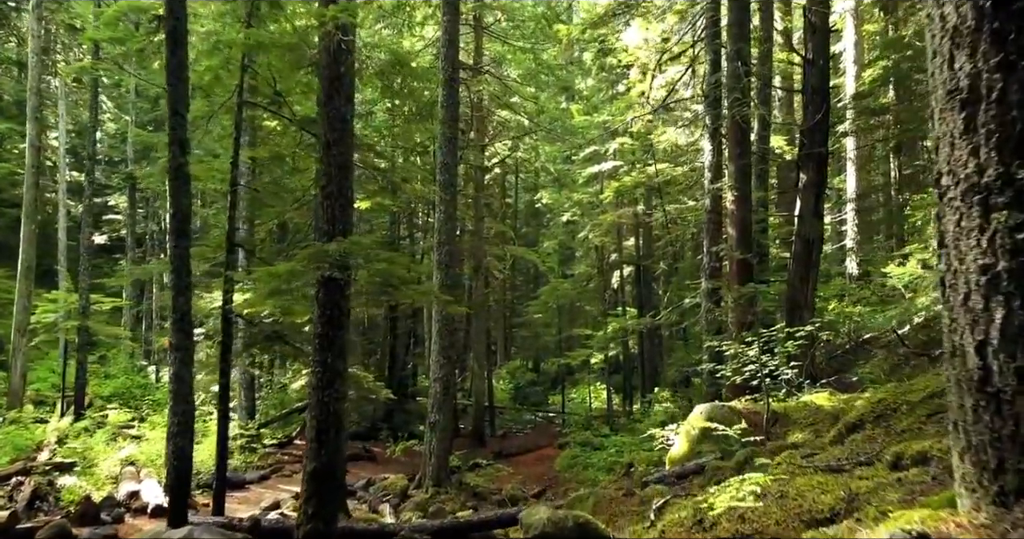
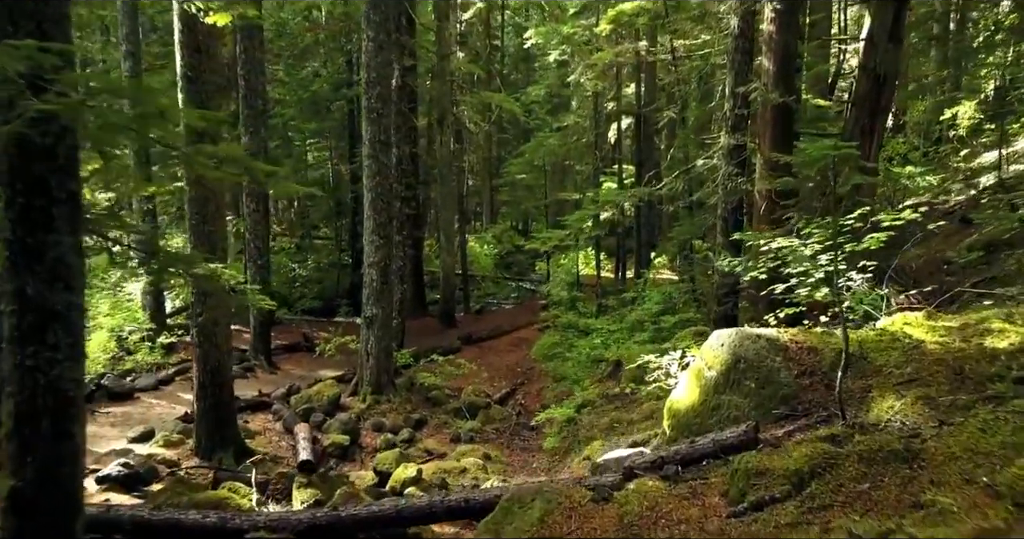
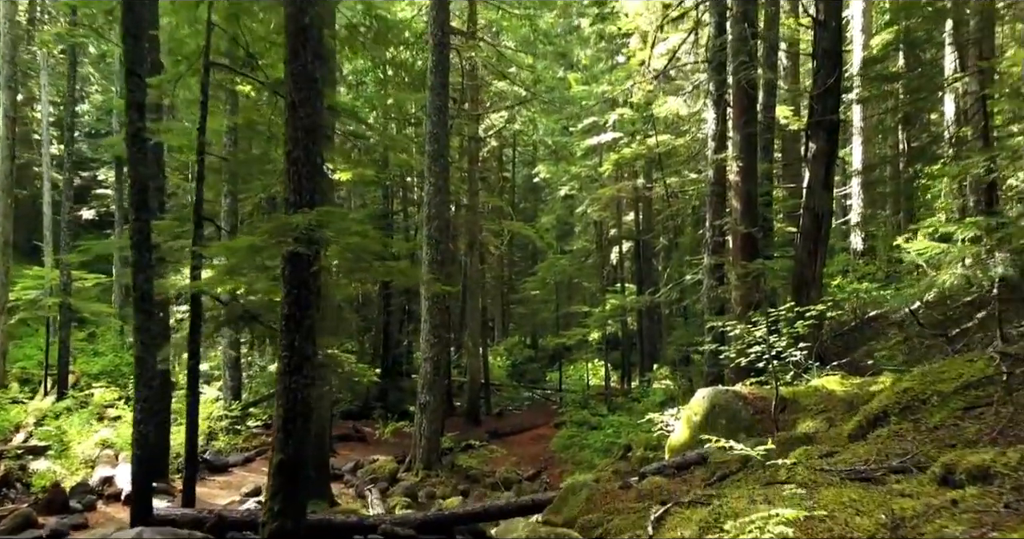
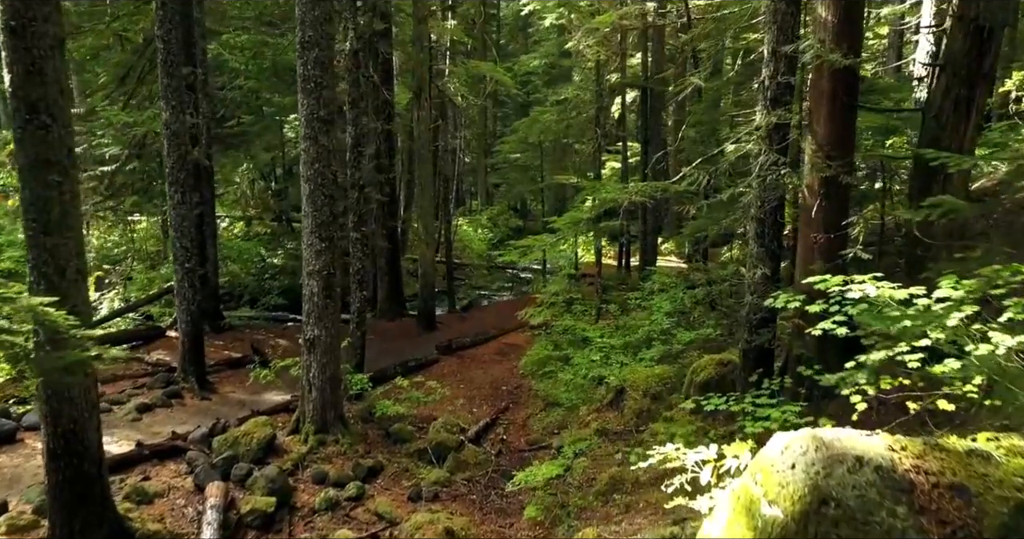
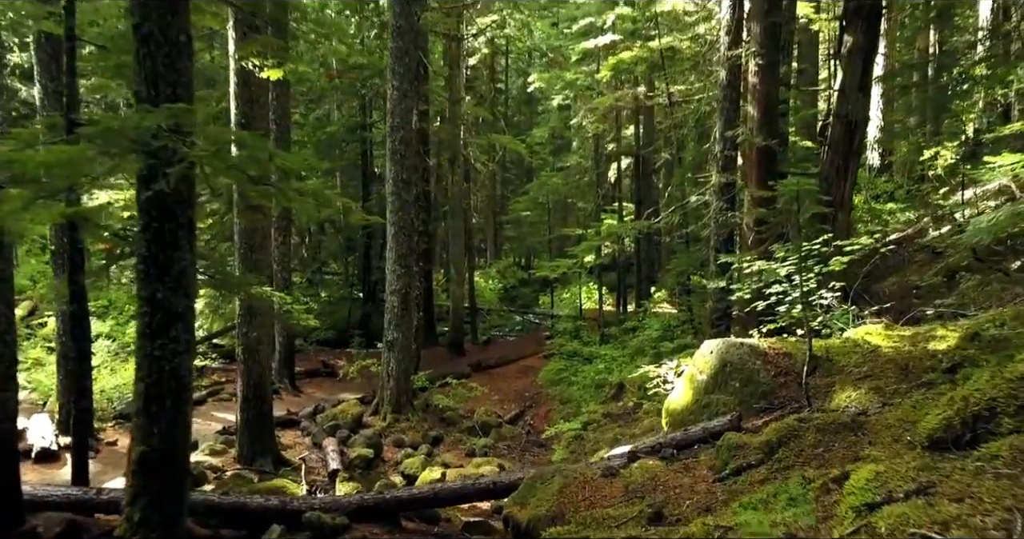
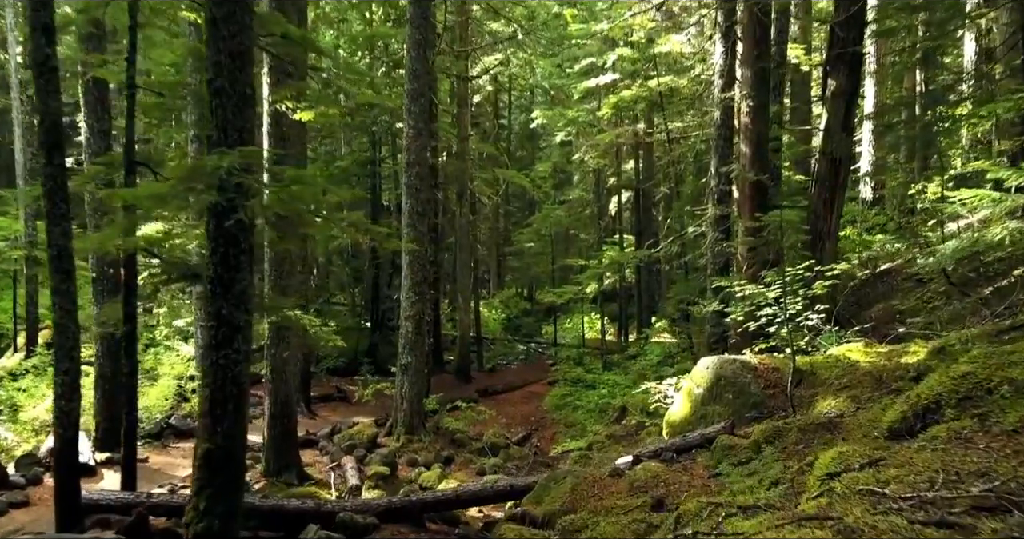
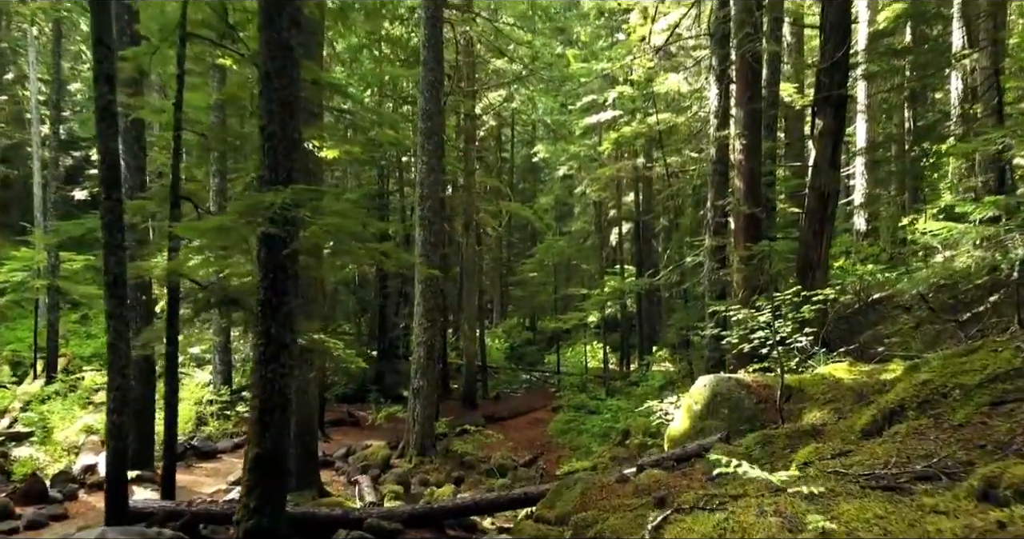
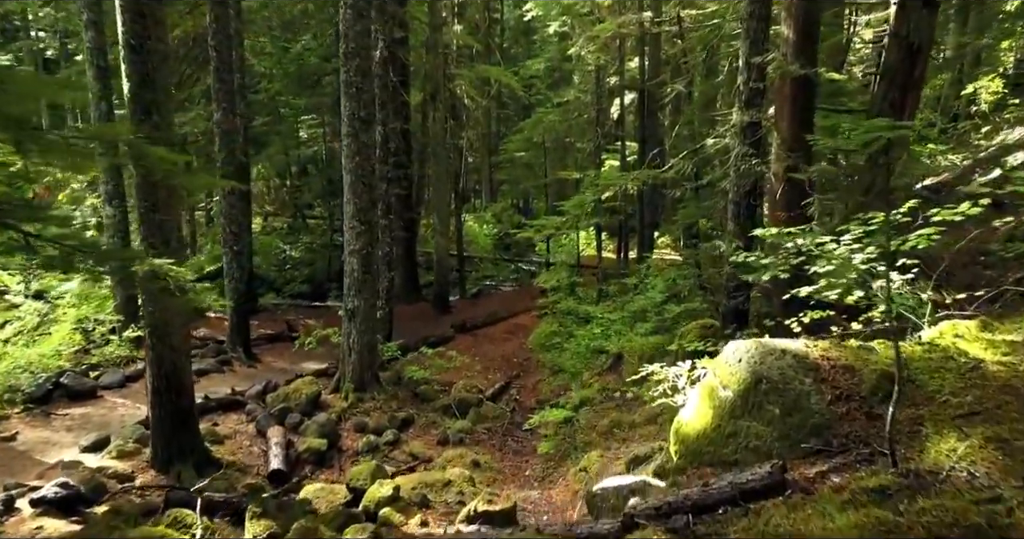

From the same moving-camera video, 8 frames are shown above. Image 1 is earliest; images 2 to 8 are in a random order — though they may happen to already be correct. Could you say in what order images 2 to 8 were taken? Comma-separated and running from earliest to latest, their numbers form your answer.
3, 7, 6, 5, 2, 8, 4
